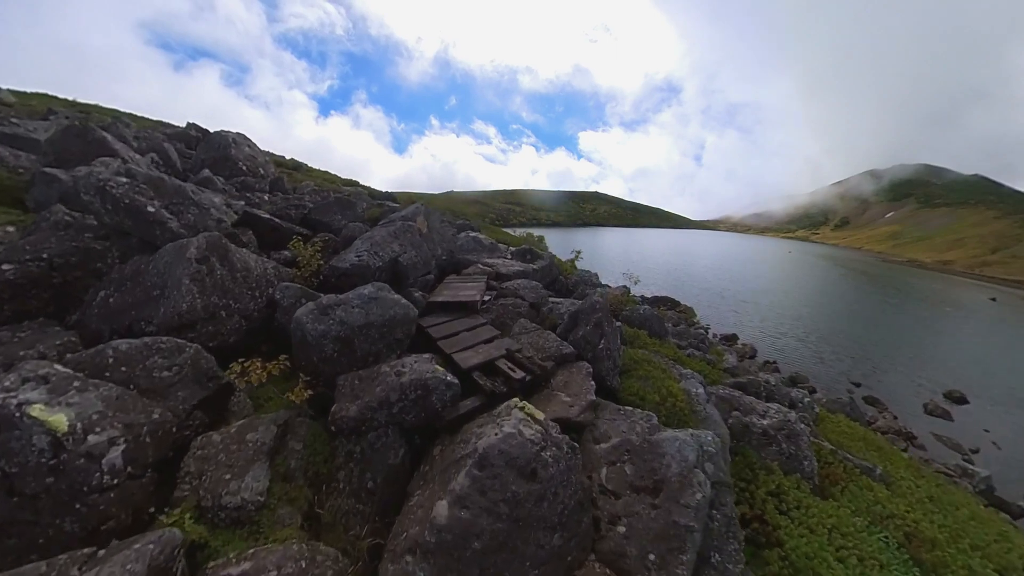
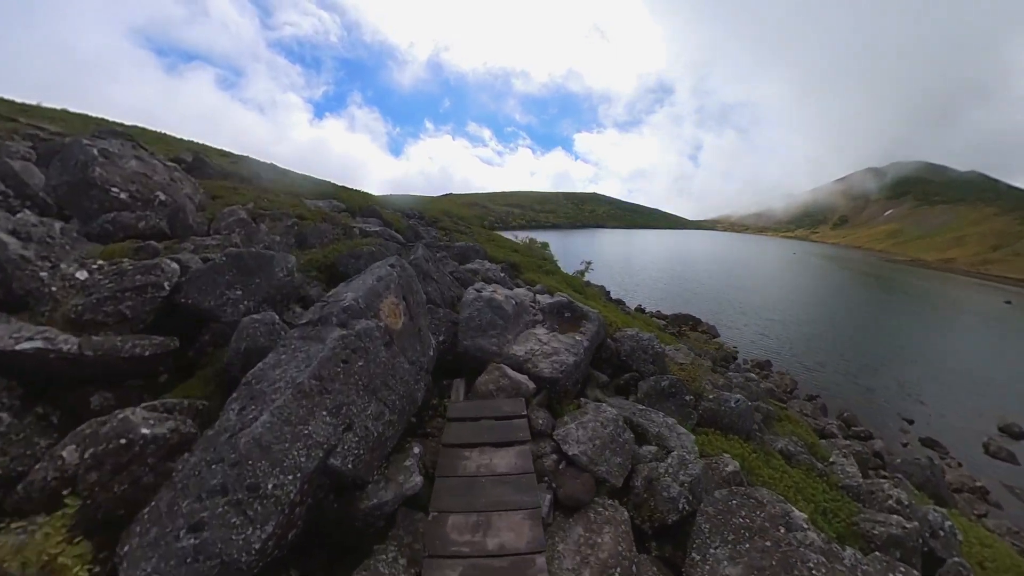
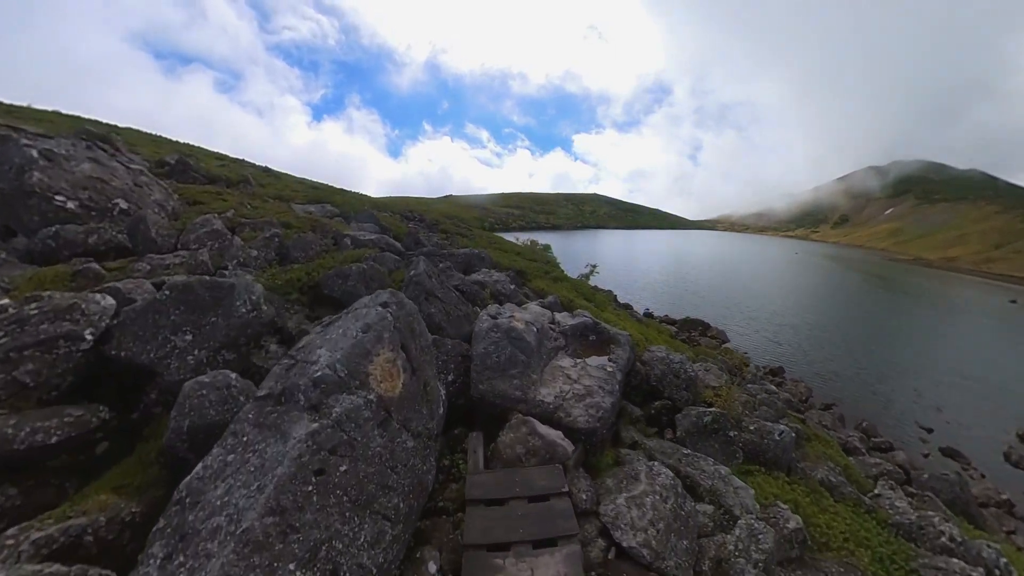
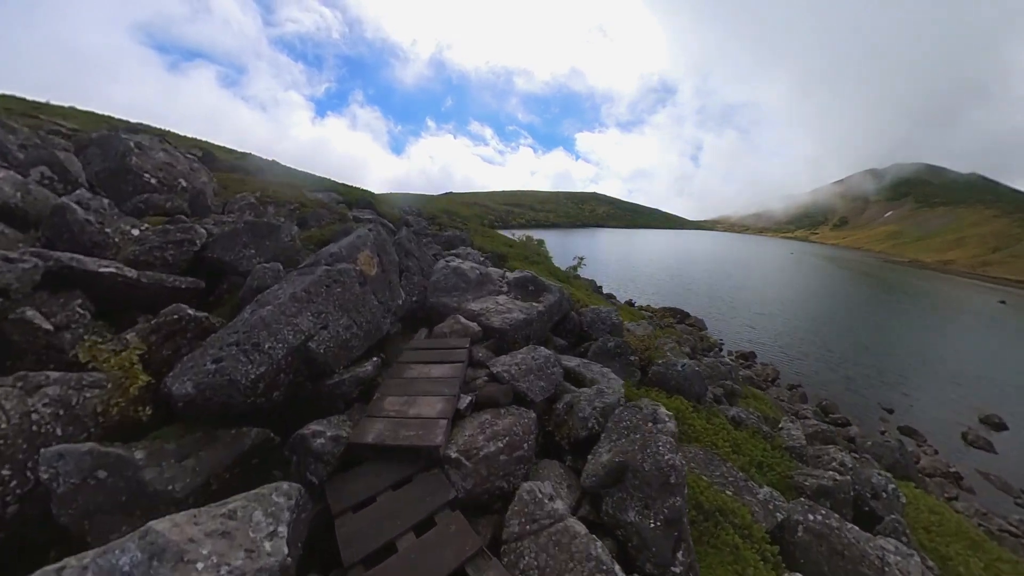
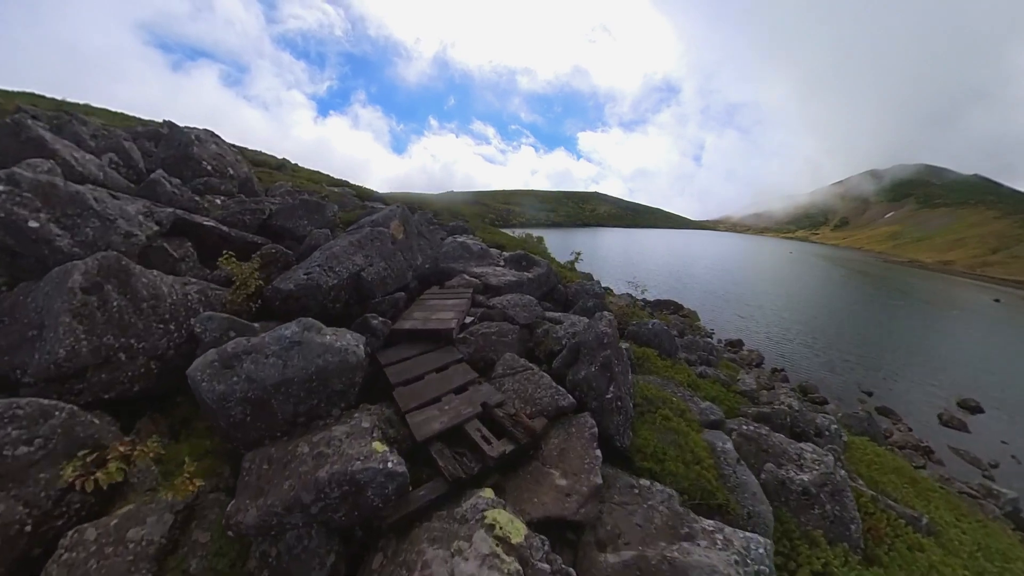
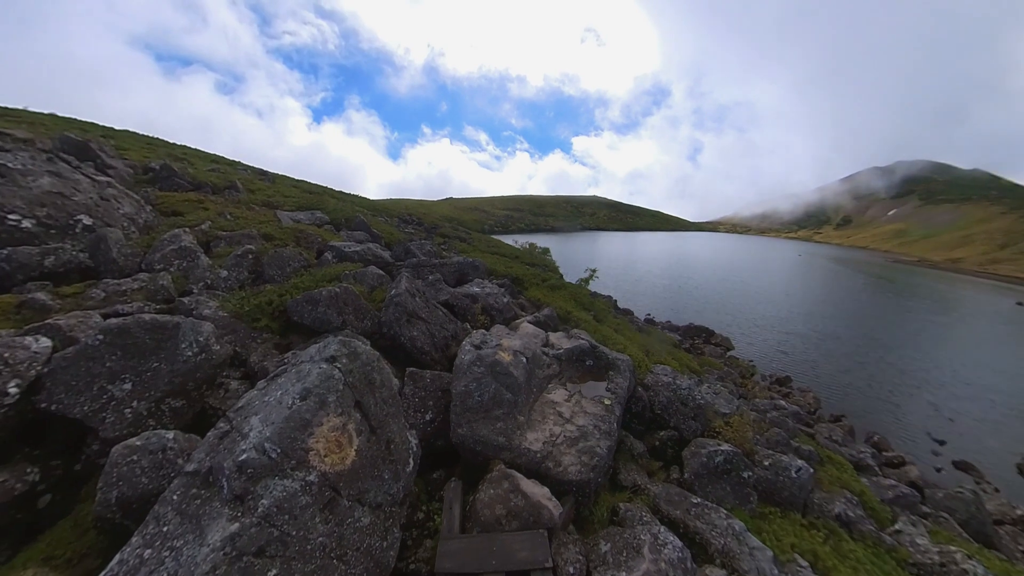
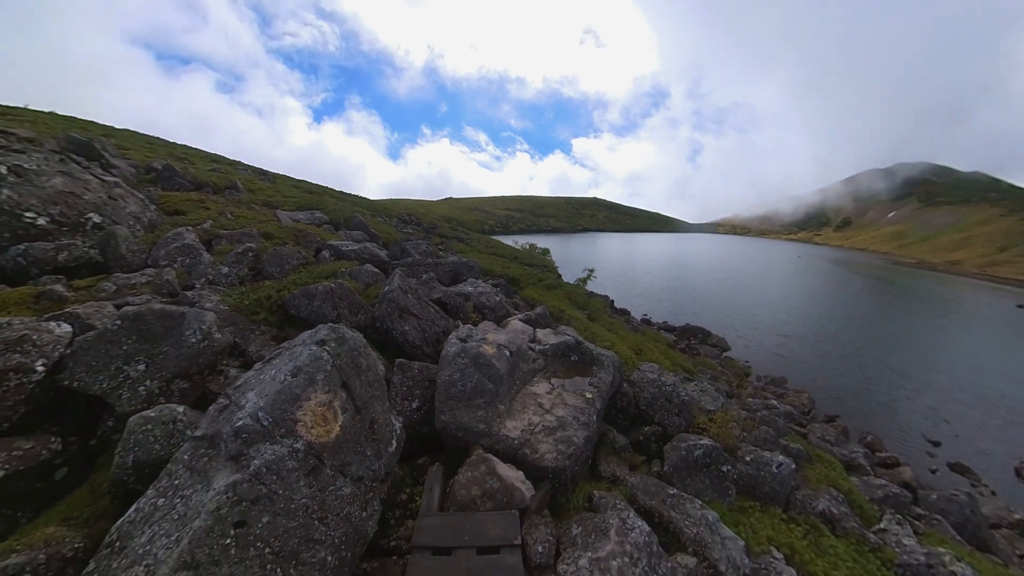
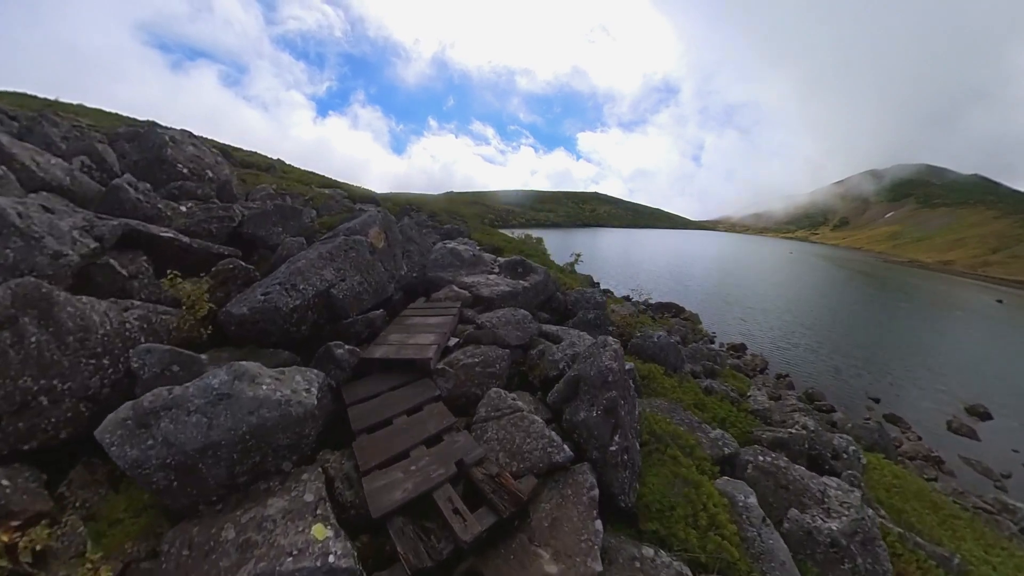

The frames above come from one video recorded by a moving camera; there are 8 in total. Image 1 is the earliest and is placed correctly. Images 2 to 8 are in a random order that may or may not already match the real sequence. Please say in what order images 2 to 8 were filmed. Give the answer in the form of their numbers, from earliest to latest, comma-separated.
5, 8, 4, 2, 3, 6, 7
